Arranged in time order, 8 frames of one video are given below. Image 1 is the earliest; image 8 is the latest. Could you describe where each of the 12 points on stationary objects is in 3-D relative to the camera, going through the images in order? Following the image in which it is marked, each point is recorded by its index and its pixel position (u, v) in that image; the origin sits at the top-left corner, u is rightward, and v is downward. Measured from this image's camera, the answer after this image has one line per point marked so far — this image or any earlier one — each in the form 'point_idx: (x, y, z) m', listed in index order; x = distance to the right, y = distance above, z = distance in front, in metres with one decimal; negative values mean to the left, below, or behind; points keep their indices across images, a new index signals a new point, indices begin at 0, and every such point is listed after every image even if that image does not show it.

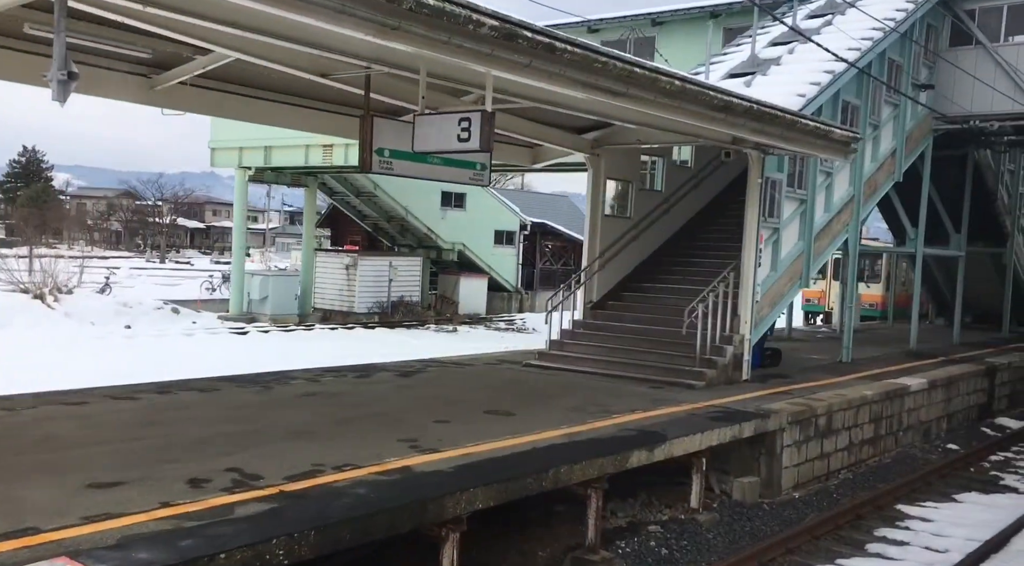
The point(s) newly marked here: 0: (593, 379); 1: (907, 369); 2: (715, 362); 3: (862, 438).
0: (+1.0, -1.2, +13.4) m
1: (+6.3, -1.4, +17.4) m
2: (+2.6, -1.0, +13.7) m
3: (+4.5, -2.0, +14.0) m
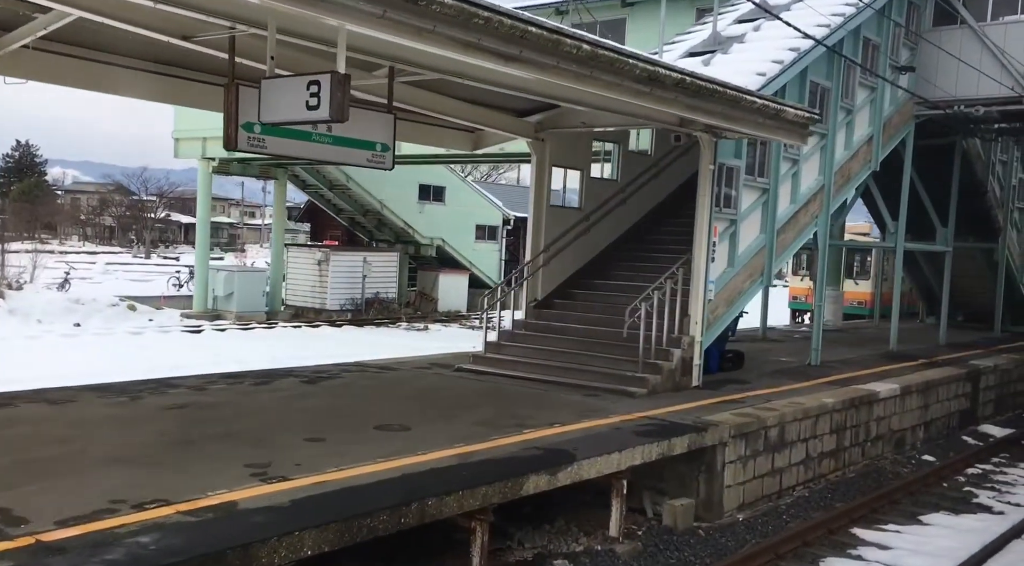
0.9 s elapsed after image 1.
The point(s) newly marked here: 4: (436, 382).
0: (+0.1, -1.2, +12.1) m
1: (+5.5, -1.4, +16.1) m
2: (+1.7, -1.0, +12.4) m
3: (+3.6, -2.0, +12.8) m
4: (-0.8, -1.1, +12.2) m
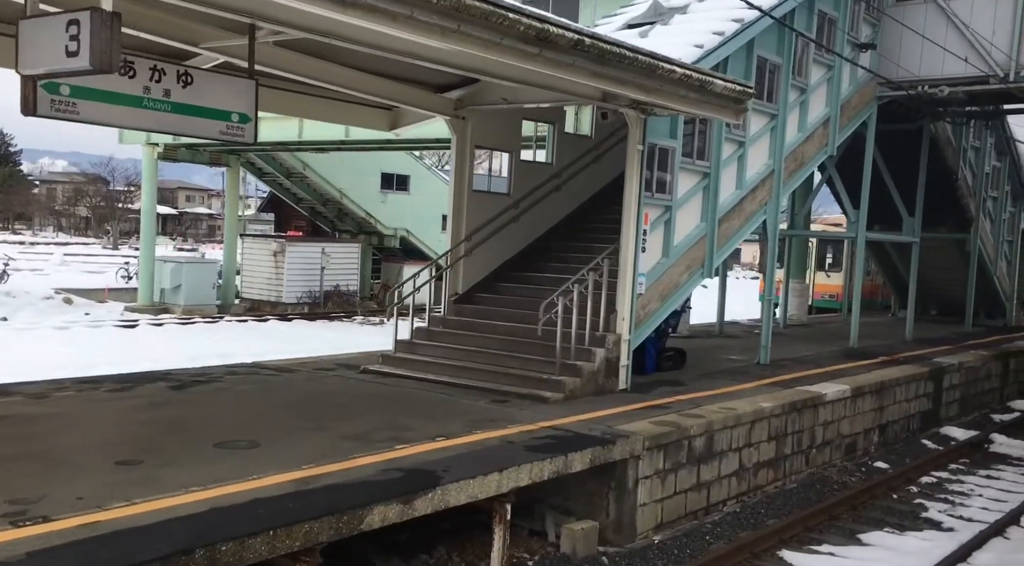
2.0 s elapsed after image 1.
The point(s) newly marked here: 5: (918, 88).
0: (-0.8, -1.1, +10.9) m
1: (+4.4, -1.3, +15.0) m
2: (+0.7, -0.9, +11.2) m
3: (+2.6, -1.9, +11.6) m
4: (-1.8, -1.0, +11.0) m
5: (+6.7, +3.2, +17.7) m
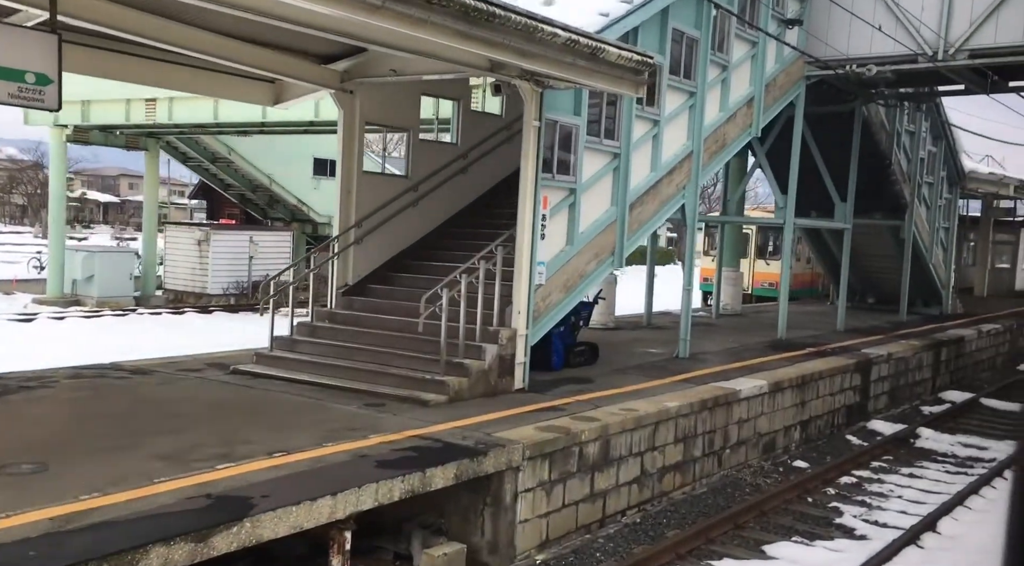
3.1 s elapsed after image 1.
0: (-2.0, -1.0, +9.8) m
1: (+3.1, -1.1, +14.2) m
2: (-0.4, -0.8, +10.2) m
3: (+1.5, -1.8, +10.7) m
4: (-2.9, -0.9, +9.9) m
5: (+5.3, +3.4, +16.9) m
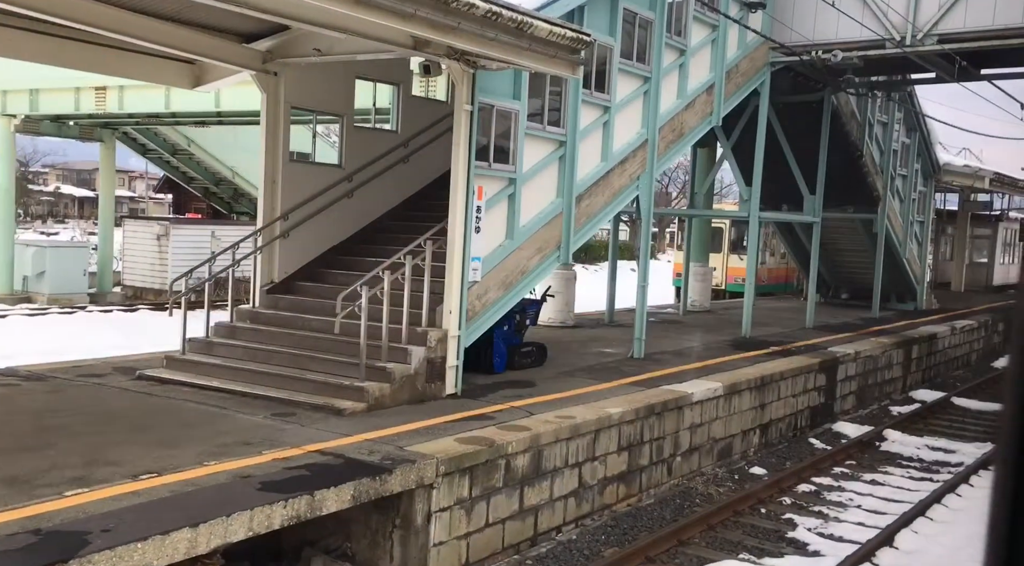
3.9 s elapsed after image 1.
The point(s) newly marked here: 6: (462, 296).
0: (-2.6, -1.0, +9.0) m
1: (+2.4, -1.1, +13.4) m
2: (-1.1, -0.8, +9.4) m
3: (+0.8, -1.8, +9.9) m
4: (-3.6, -0.9, +9.0) m
5: (+4.5, +3.4, +16.2) m
6: (-0.5, -0.1, +10.3) m
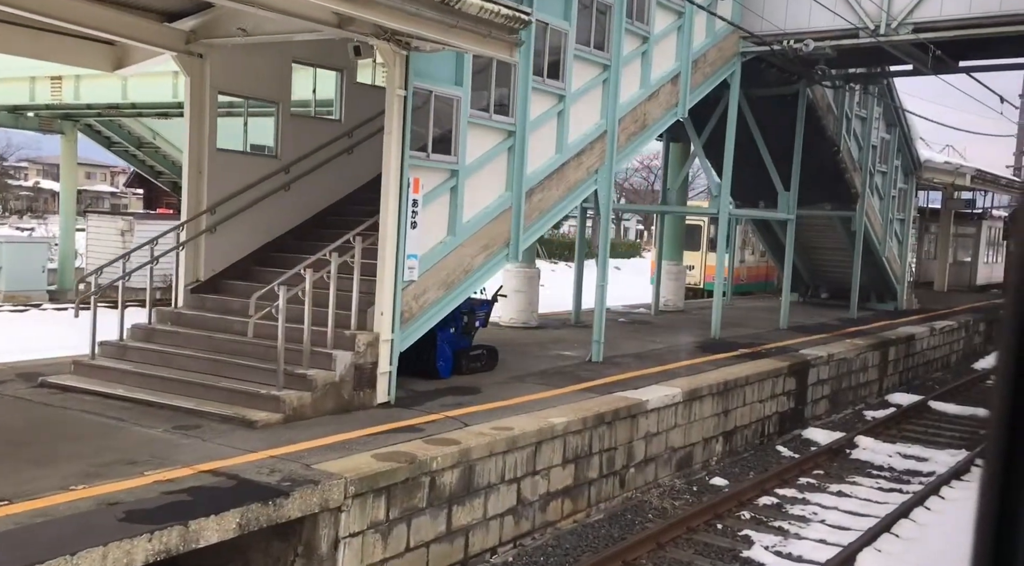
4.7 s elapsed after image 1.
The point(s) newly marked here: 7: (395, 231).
0: (-3.1, -1.0, +8.2) m
1: (+1.8, -1.1, +12.7) m
2: (-1.6, -0.8, +8.6) m
3: (+0.3, -1.8, +9.2) m
4: (-4.1, -0.9, +8.2) m
5: (+3.9, +3.5, +15.5) m
6: (-1.0, -0.1, +9.5) m
7: (-1.0, +0.5, +9.5) m
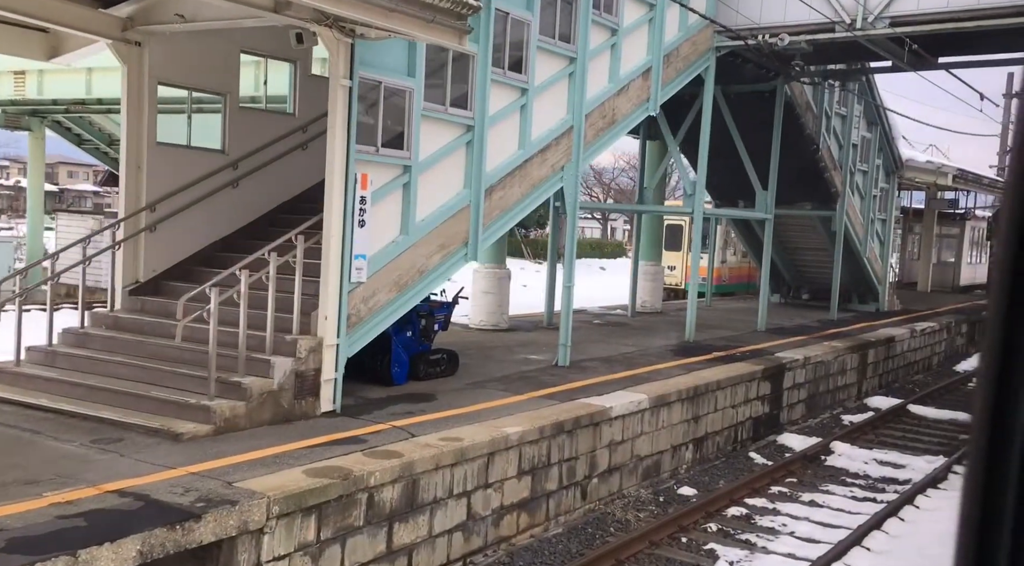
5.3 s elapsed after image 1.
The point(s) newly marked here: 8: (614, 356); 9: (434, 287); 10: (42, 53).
0: (-3.5, -1.0, +7.7) m
1: (+1.4, -1.1, +12.2) m
2: (-2.0, -0.8, +8.1) m
3: (-0.1, -1.8, +8.7) m
4: (-4.5, -0.9, +7.7) m
5: (+3.4, +3.4, +15.0) m
6: (-1.4, -0.1, +9.0) m
7: (-1.4, +0.4, +9.0) m
8: (+1.3, -1.0, +14.1) m
9: (-0.7, 0.0, +10.4) m
10: (-4.5, +2.2, +10.5) m
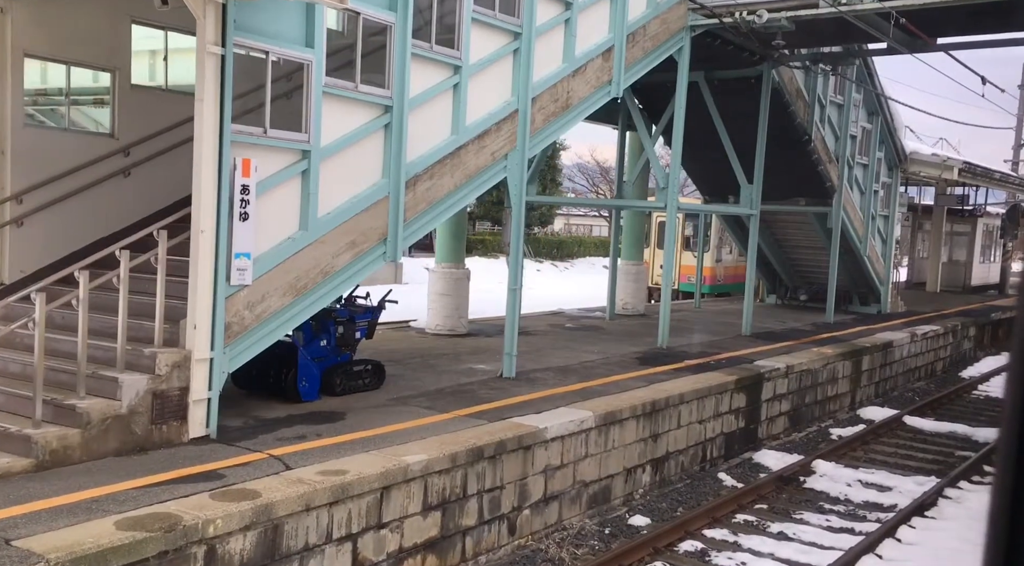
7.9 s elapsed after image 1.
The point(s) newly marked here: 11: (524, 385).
0: (-4.2, -1.0, +6.4) m
1: (+0.7, -1.1, +10.9) m
2: (-2.7, -0.8, +6.8) m
3: (-0.8, -1.8, +7.4) m
4: (-5.2, -1.0, +6.4) m
5: (+2.8, +3.4, +13.7) m
6: (-2.1, -0.2, +7.7) m
7: (-2.1, +0.4, +7.7) m
8: (+0.7, -1.0, +12.8) m
9: (-1.4, -0.1, +9.1) m
10: (-5.2, +2.2, +9.2) m
11: (+0.1, -1.0, +11.2) m
